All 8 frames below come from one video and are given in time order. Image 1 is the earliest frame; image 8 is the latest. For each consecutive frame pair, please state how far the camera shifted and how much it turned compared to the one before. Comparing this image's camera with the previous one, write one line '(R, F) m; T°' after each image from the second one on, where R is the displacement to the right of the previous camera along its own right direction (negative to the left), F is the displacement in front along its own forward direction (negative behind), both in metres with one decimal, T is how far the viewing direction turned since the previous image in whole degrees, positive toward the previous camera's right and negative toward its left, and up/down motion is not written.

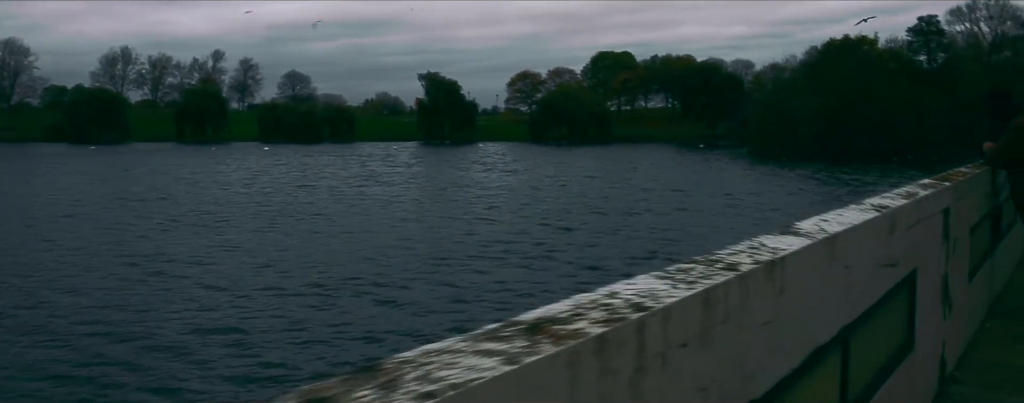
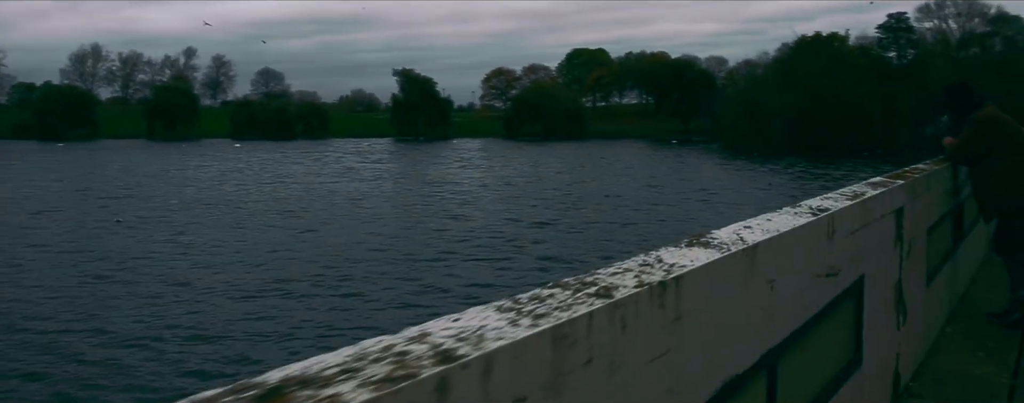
(-1.2, -2.0) m; -7°
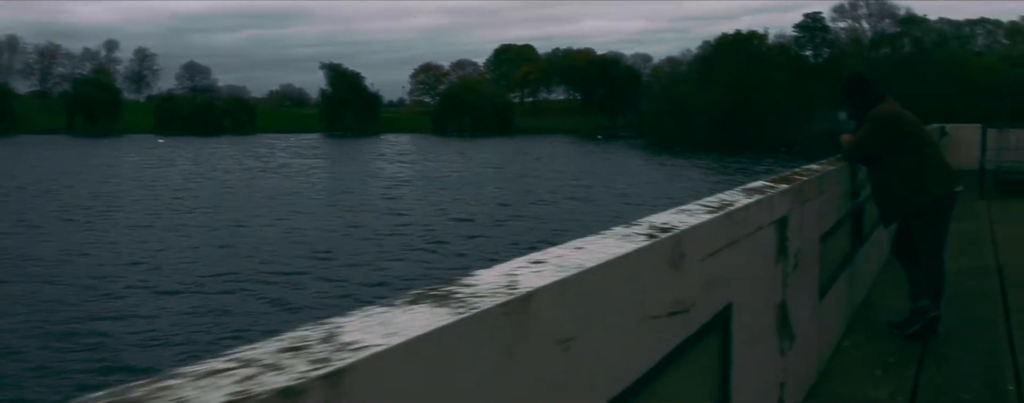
(+0.5, +0.7) m; +5°
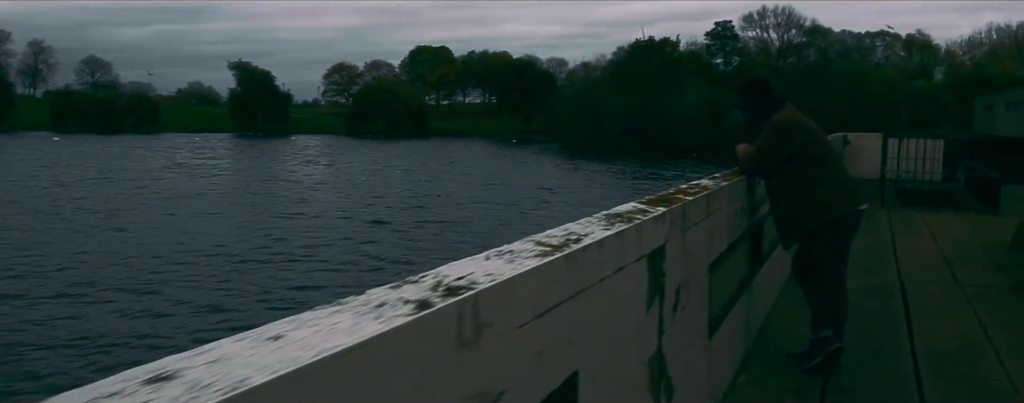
(+0.4, +0.7) m; +5°
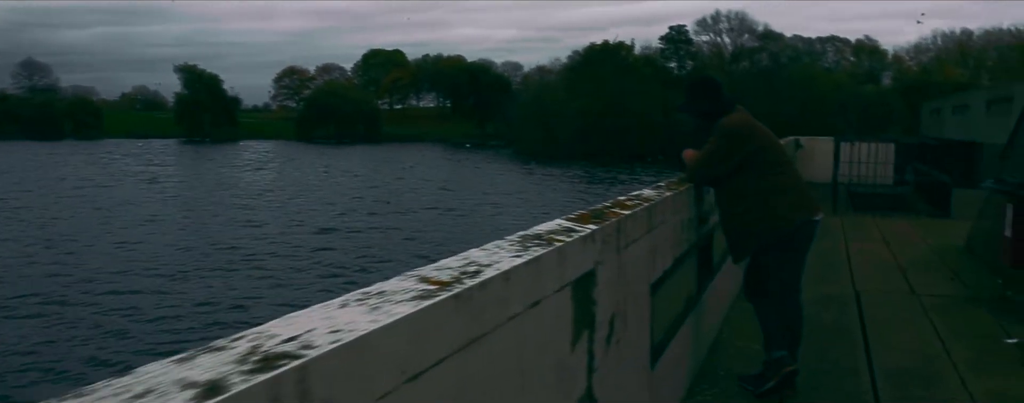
(+1.4, +0.2) m; -12°
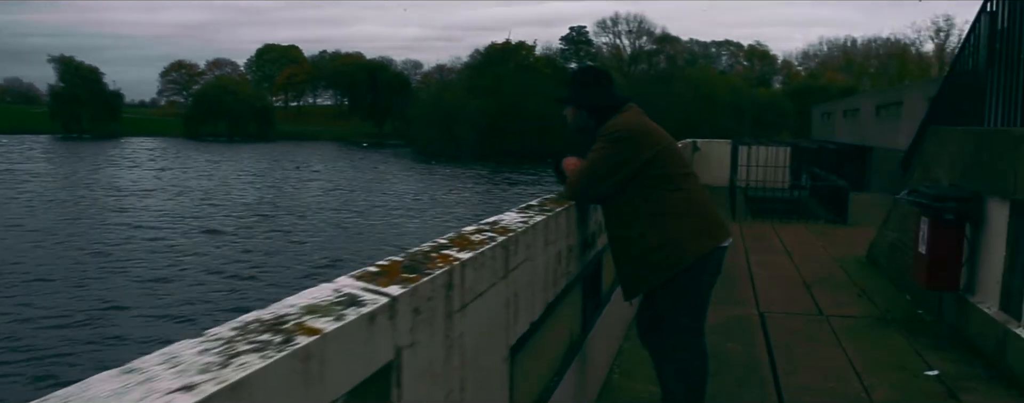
(+0.3, +1.0) m; +6°
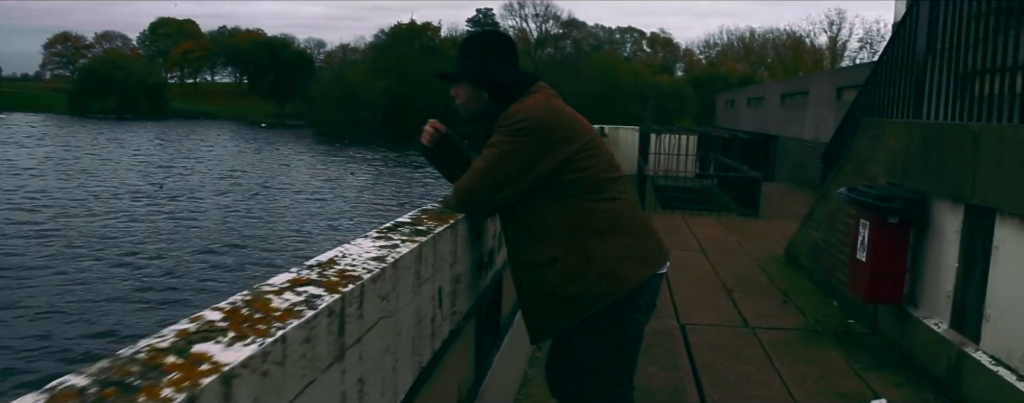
(+0.1, +1.0) m; +6°
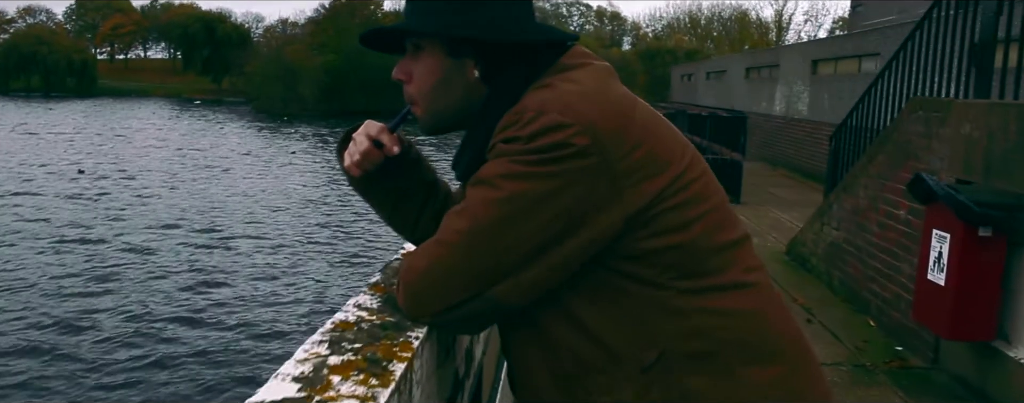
(-0.1, +1.4) m; +3°
